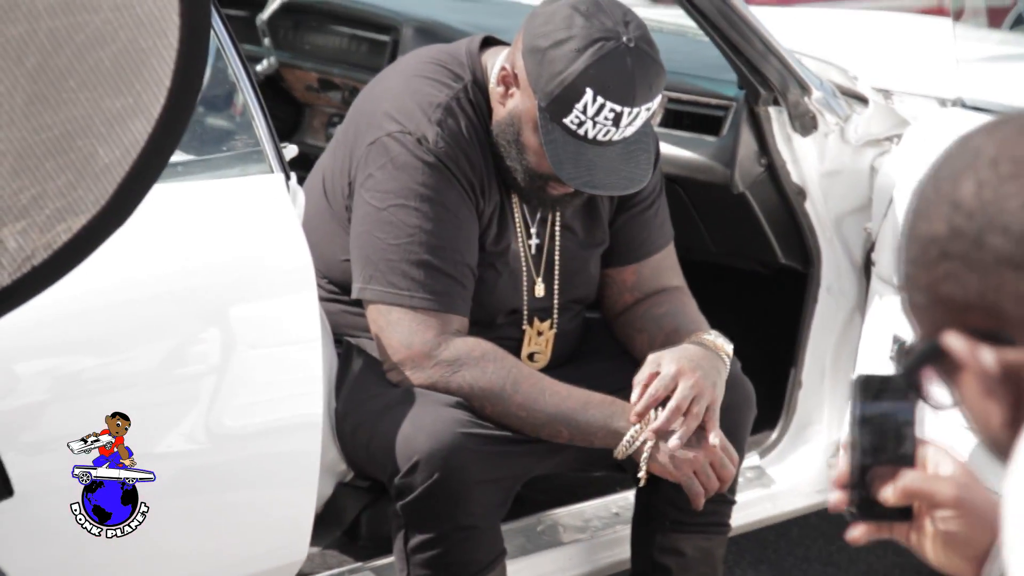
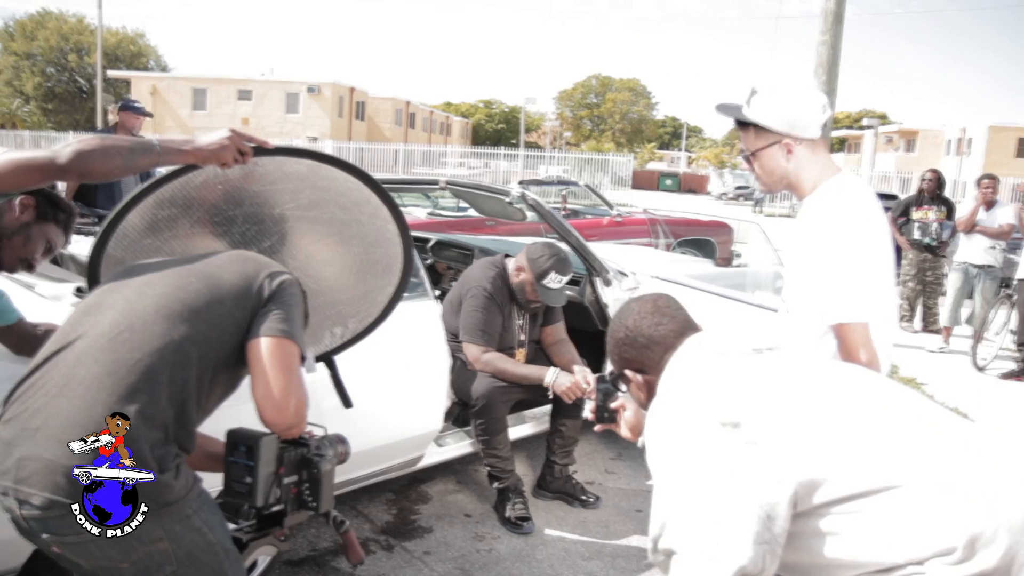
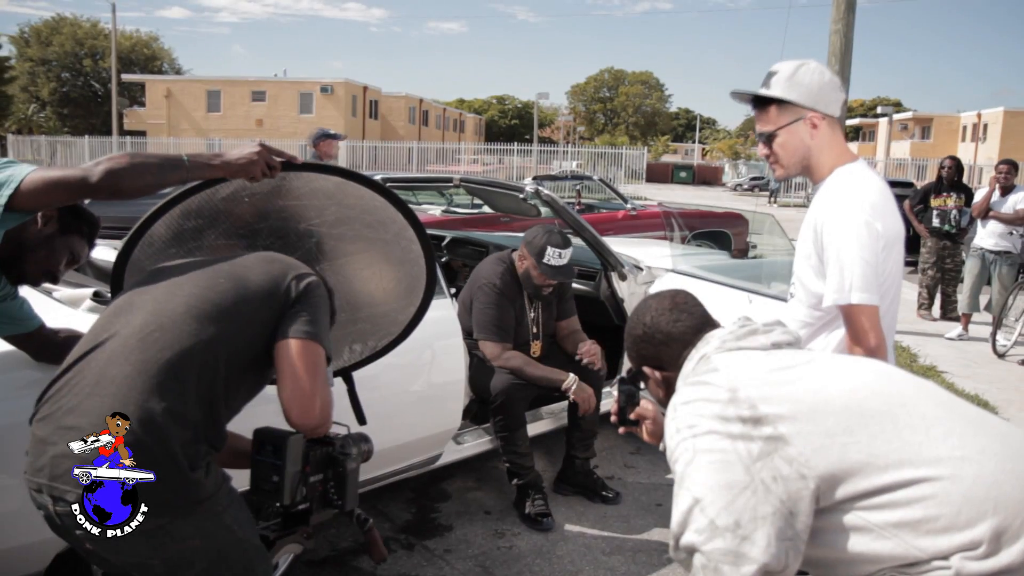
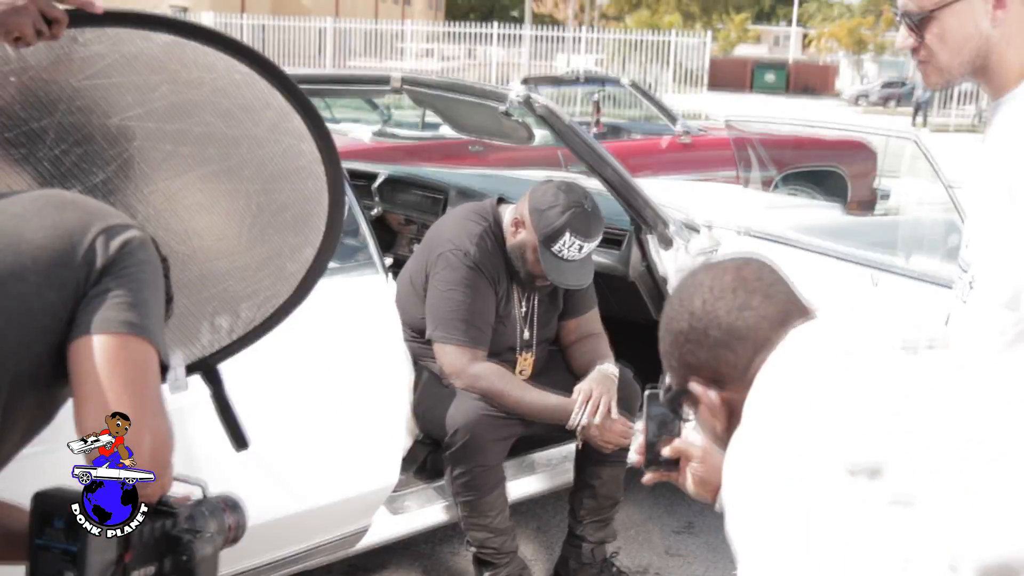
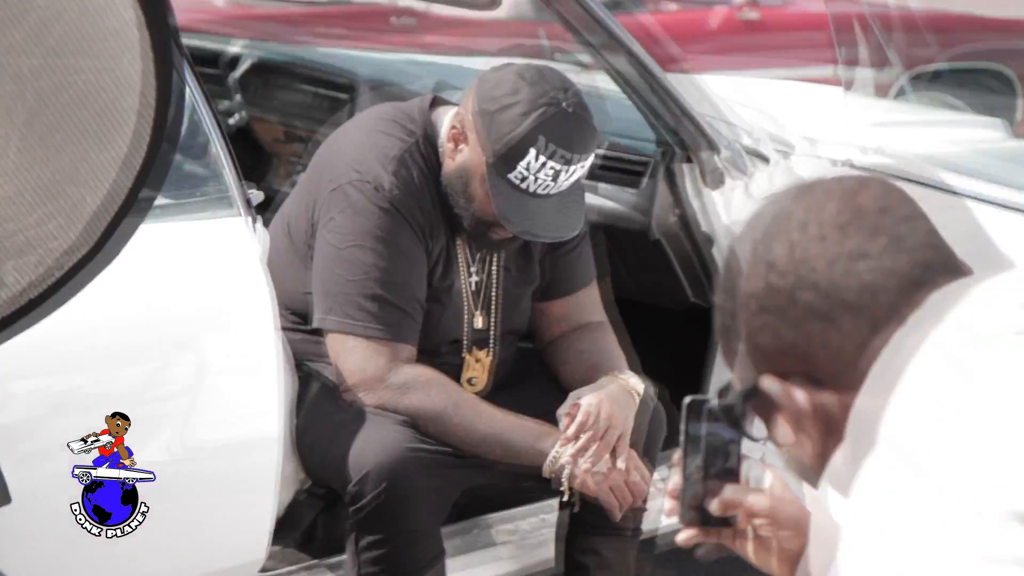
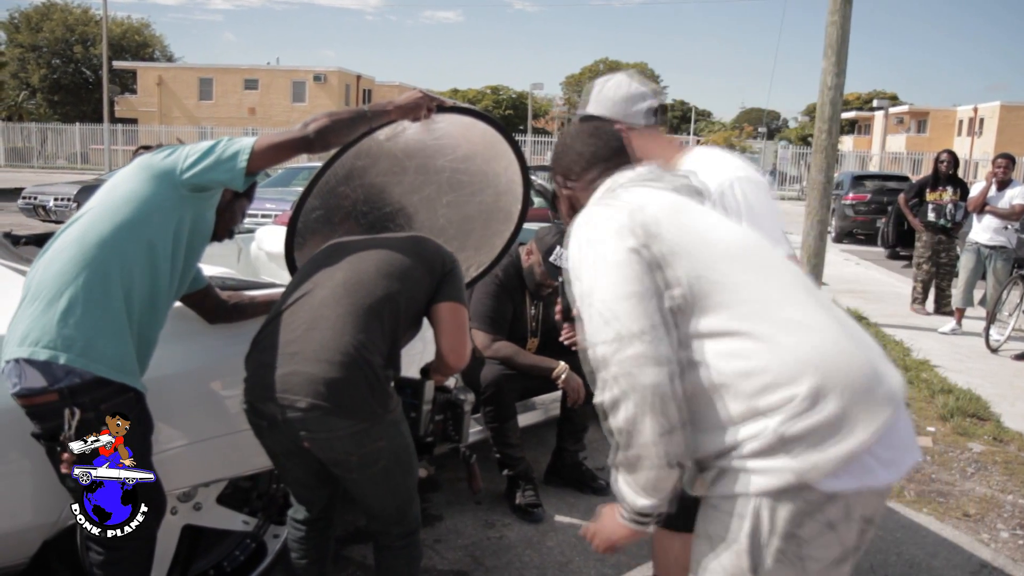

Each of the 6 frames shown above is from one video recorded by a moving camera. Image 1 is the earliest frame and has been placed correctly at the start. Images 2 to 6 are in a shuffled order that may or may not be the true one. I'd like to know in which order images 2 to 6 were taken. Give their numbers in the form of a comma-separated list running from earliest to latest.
5, 4, 2, 3, 6
